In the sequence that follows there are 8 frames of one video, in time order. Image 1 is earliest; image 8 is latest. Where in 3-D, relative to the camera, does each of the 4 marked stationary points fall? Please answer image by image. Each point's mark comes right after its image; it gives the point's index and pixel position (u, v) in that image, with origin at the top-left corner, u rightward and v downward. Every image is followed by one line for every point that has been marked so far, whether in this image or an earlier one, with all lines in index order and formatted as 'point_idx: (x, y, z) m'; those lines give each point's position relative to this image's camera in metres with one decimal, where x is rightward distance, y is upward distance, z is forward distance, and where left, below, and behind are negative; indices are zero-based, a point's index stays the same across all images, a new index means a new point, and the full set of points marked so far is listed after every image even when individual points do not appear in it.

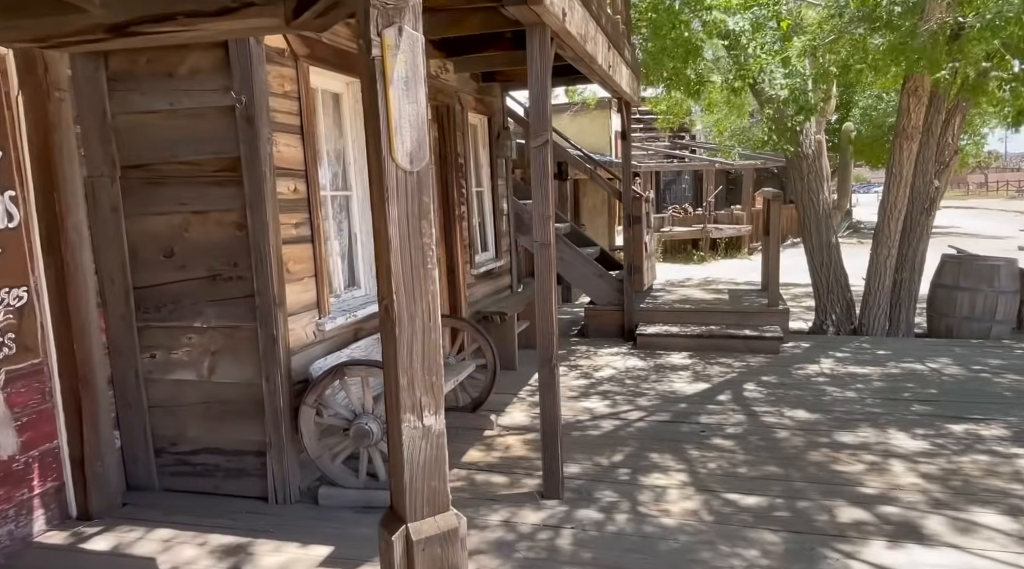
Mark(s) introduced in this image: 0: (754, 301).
0: (+2.2, -0.2, +7.1) m
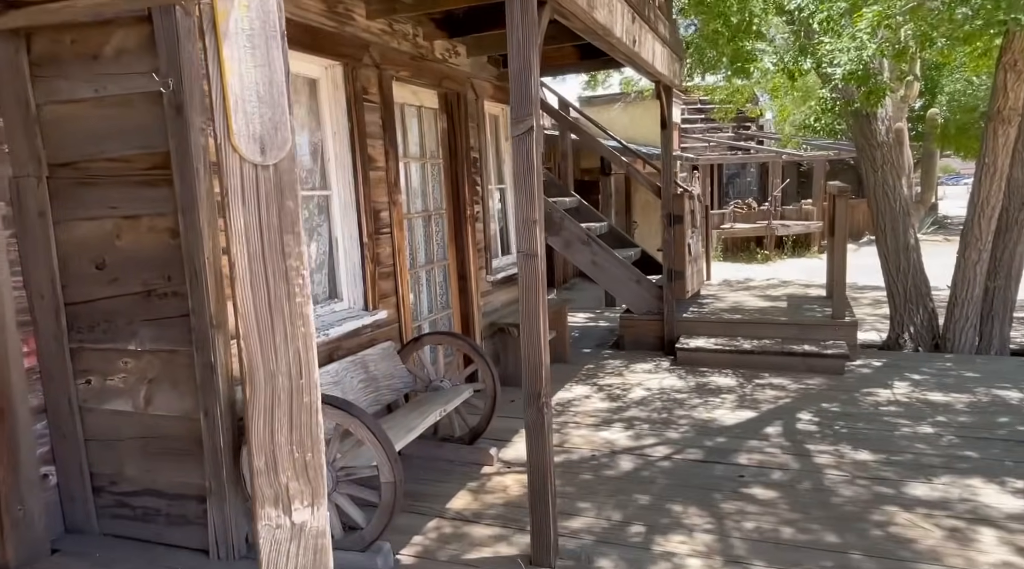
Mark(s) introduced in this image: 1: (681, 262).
0: (+2.4, -0.2, +6.3) m
1: (+1.3, +0.2, +6.2) m
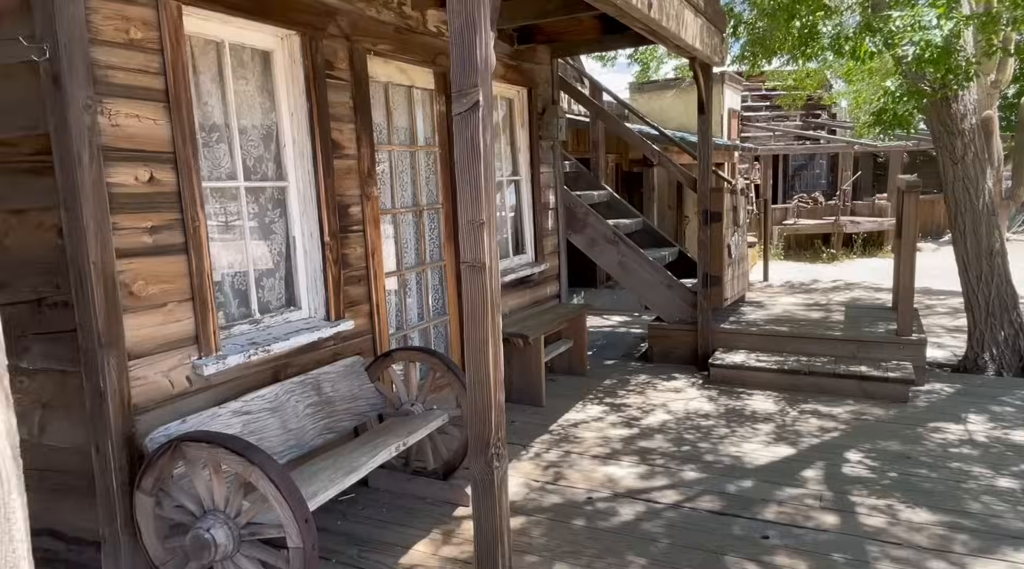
0: (+2.6, -0.3, +5.5) m
1: (+1.4, +0.1, +5.5) m
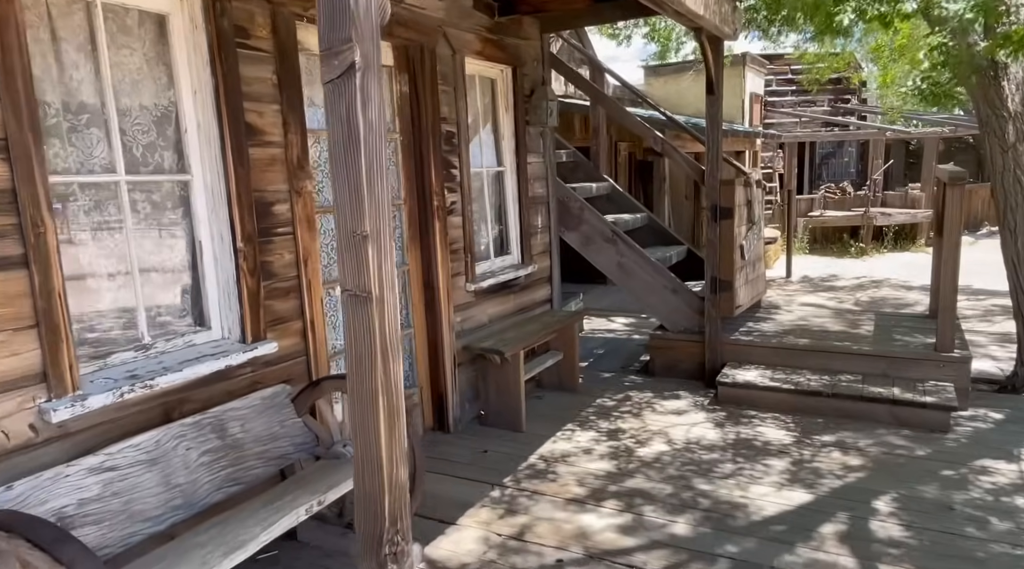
0: (+2.4, -0.3, +4.8) m
1: (+1.3, +0.1, +4.8) m
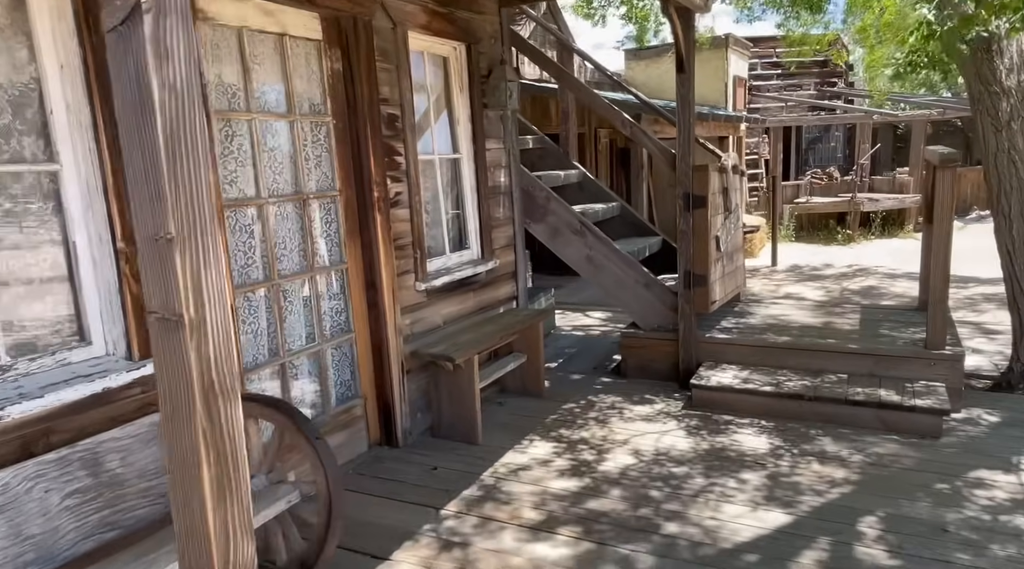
0: (+2.2, -0.3, +4.4) m
1: (+1.1, +0.1, +4.4) m
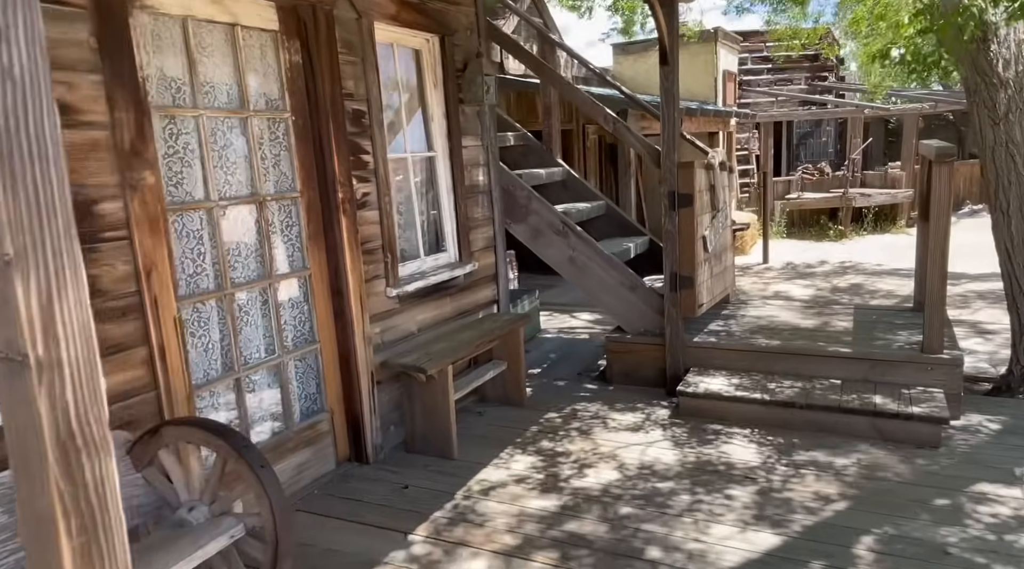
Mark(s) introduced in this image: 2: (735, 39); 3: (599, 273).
0: (+2.1, -0.3, +4.2) m
1: (+1.0, +0.1, +4.2) m
2: (+3.4, +3.7, +11.8) m
3: (+0.5, +0.1, +4.7) m
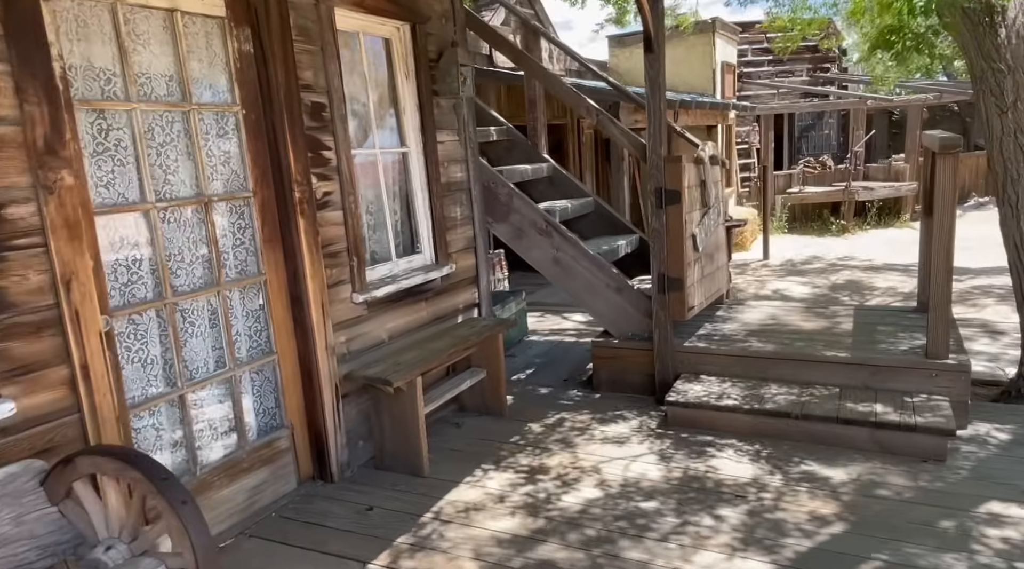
0: (+2.0, -0.3, +3.9) m
1: (+0.9, +0.1, +4.0) m
2: (+3.3, +3.8, +11.5) m
3: (+0.4, +0.1, +4.4) m
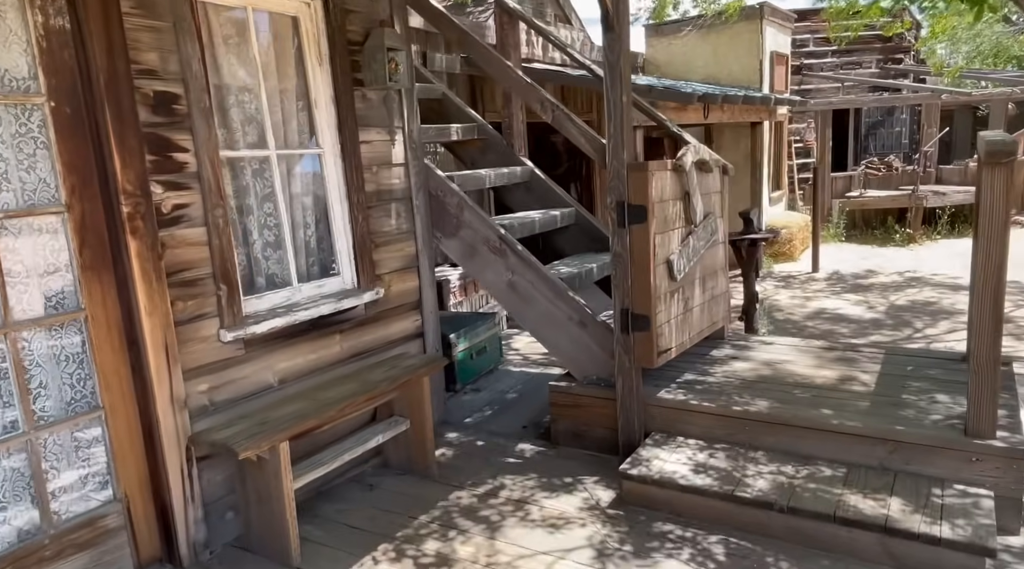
0: (+1.7, -0.4, +3.0) m
1: (+0.5, -0.1, +3.2) m
2: (+3.7, +3.6, +10.4) m
3: (+0.2, -0.1, +3.7) m
